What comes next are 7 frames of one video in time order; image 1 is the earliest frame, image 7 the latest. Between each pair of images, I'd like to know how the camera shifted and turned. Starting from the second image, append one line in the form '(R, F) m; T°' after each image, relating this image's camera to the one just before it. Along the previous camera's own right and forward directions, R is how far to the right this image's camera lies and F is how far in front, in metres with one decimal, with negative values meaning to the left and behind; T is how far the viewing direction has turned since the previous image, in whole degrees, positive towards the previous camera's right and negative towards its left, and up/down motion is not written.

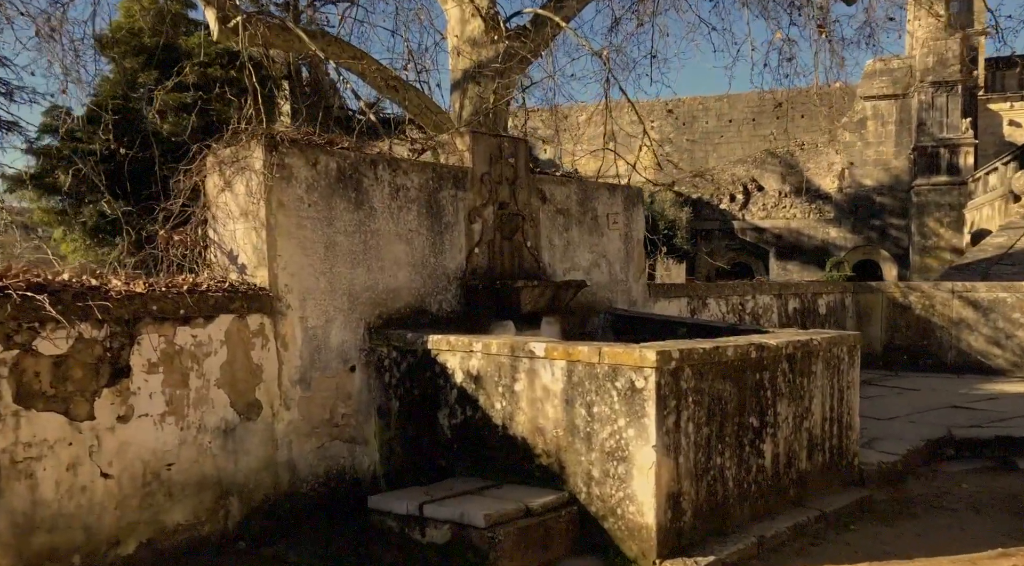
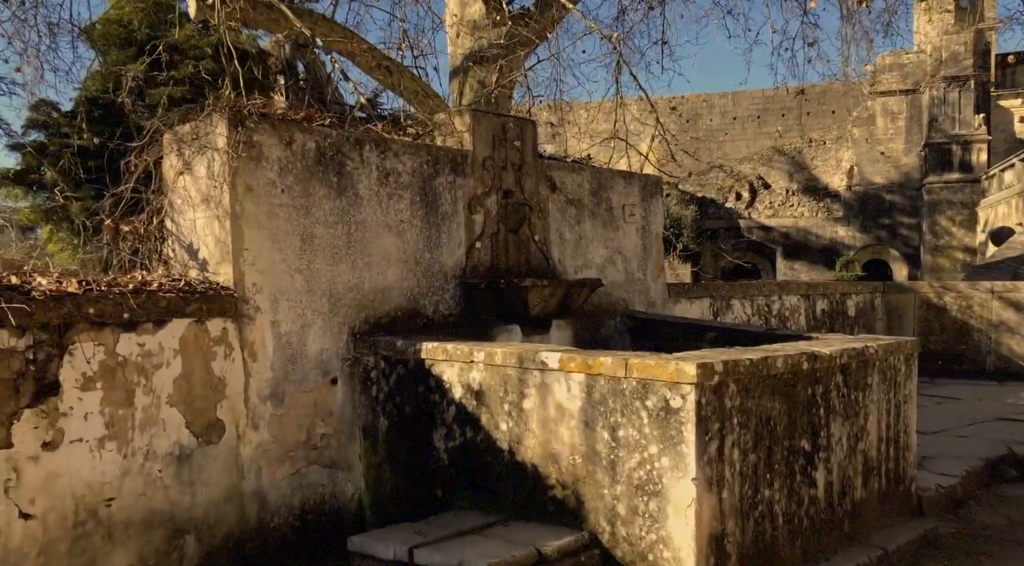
(0.0, +0.8) m; 0°
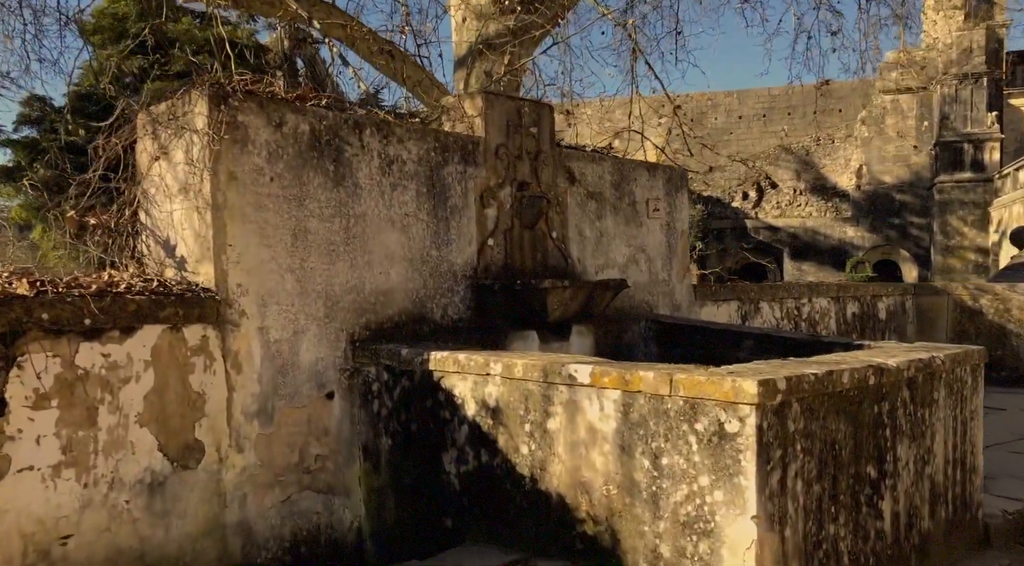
(-0.1, +0.6) m; 0°
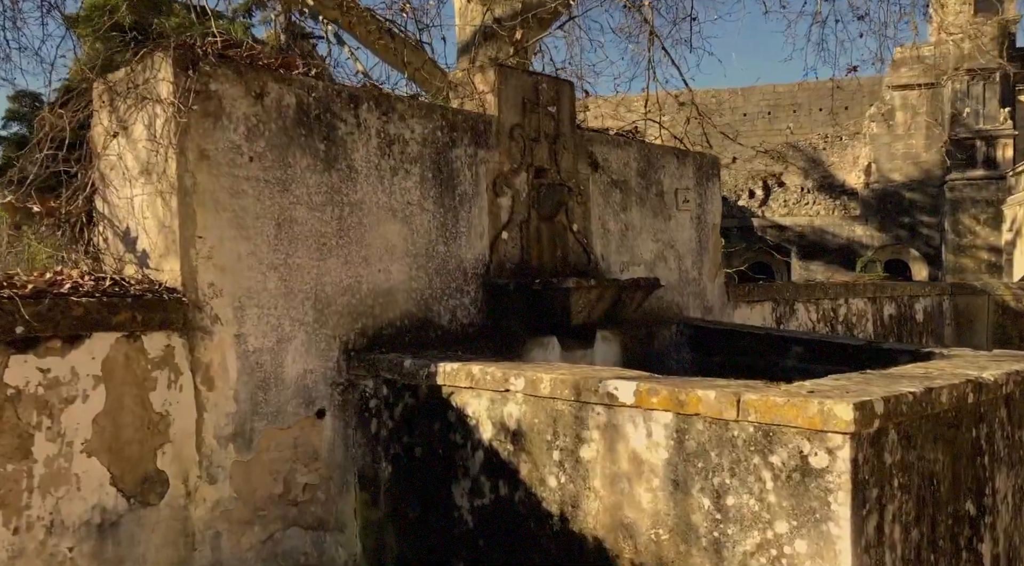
(-0.1, +0.7) m; 0°
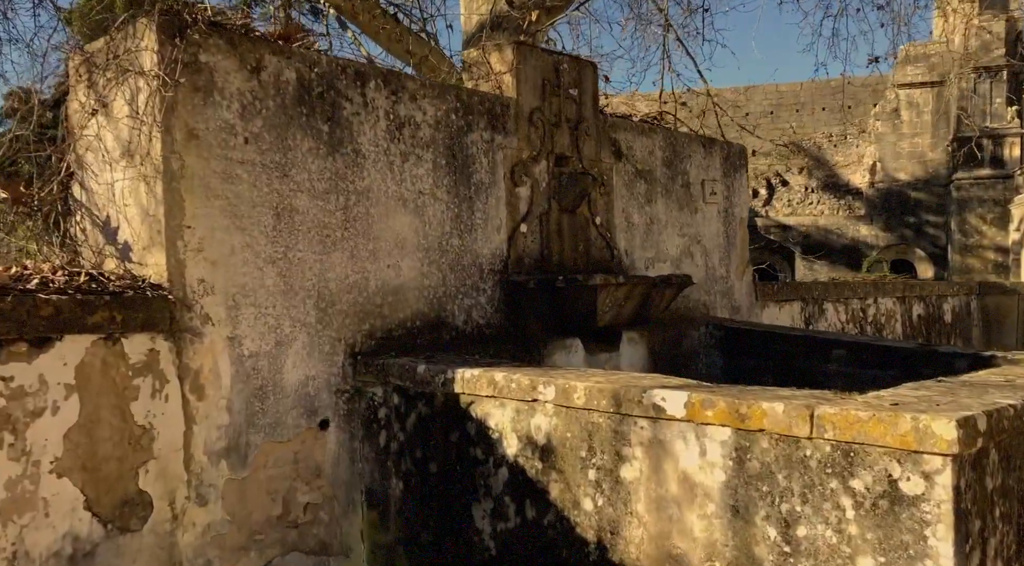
(-0.1, +0.4) m; 0°
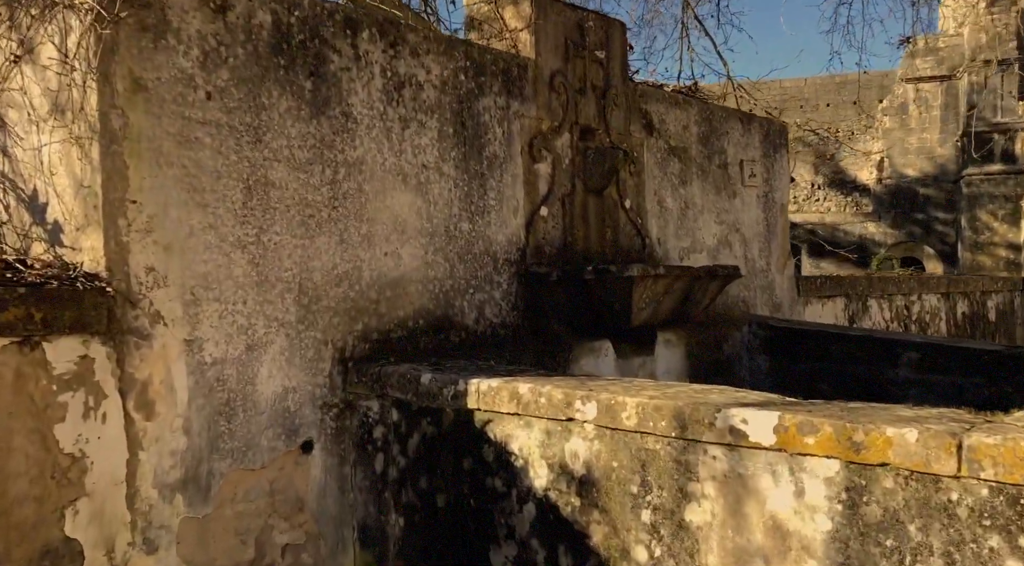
(-0.1, +0.6) m; 0°
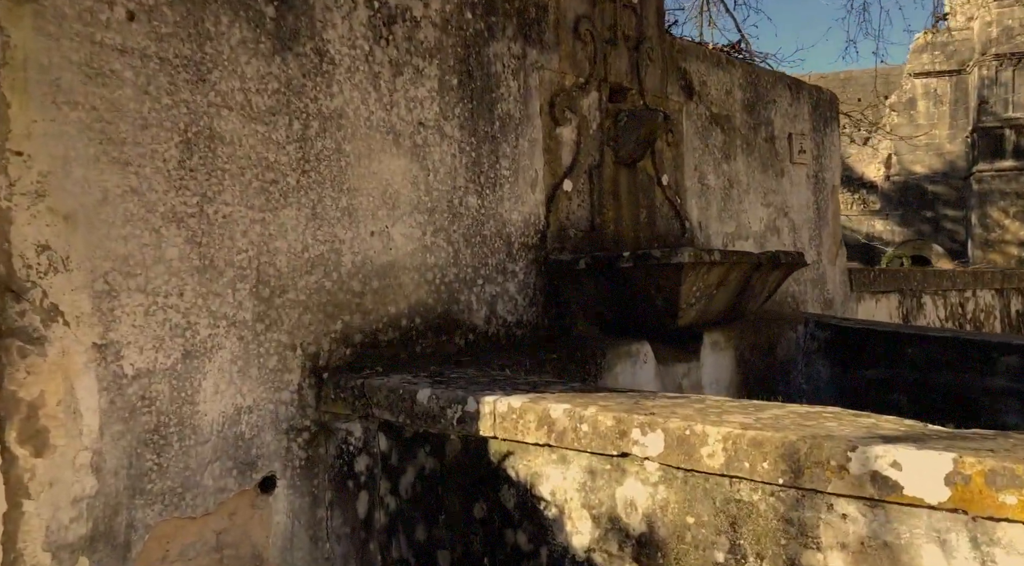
(-0.1, +0.7) m; 0°
